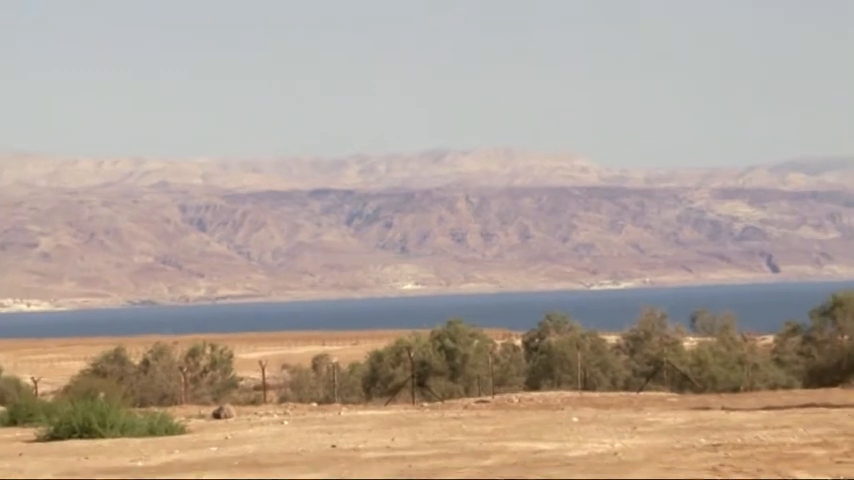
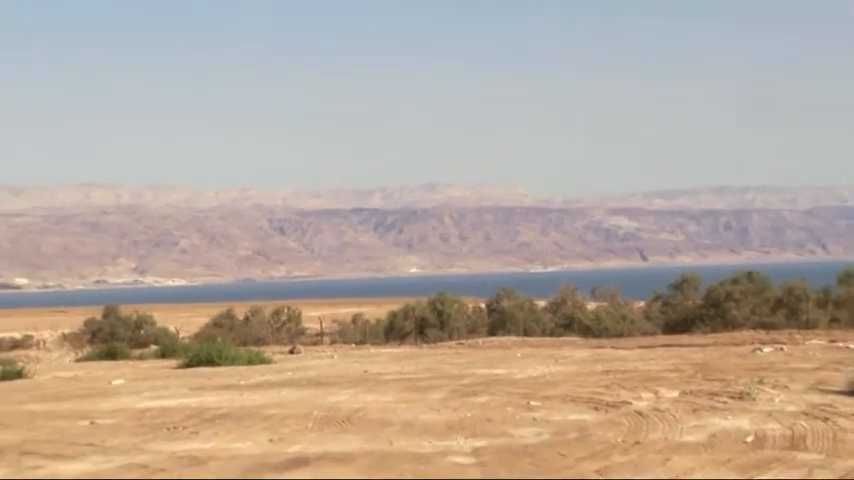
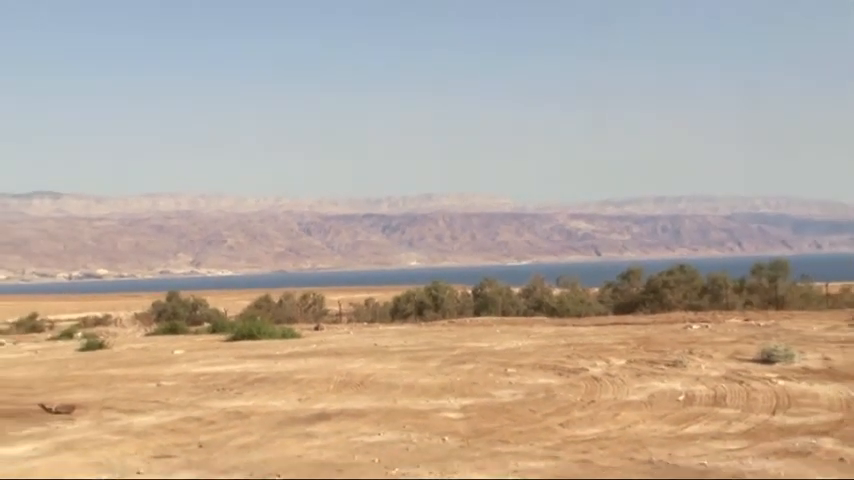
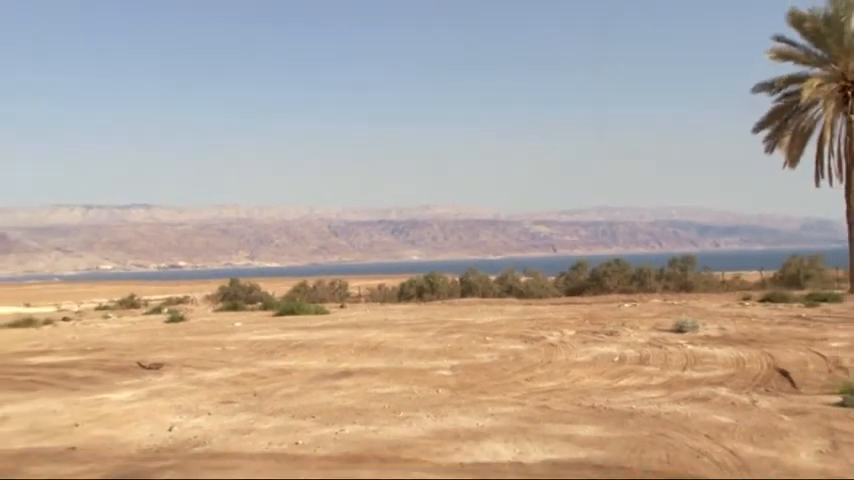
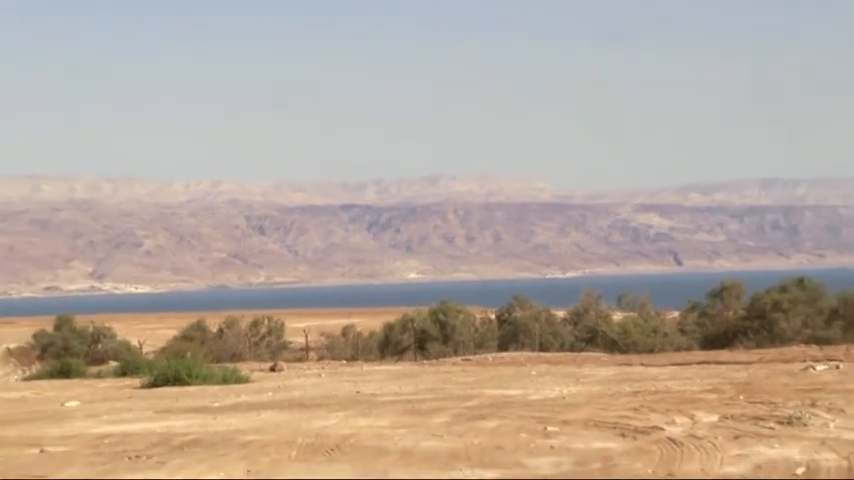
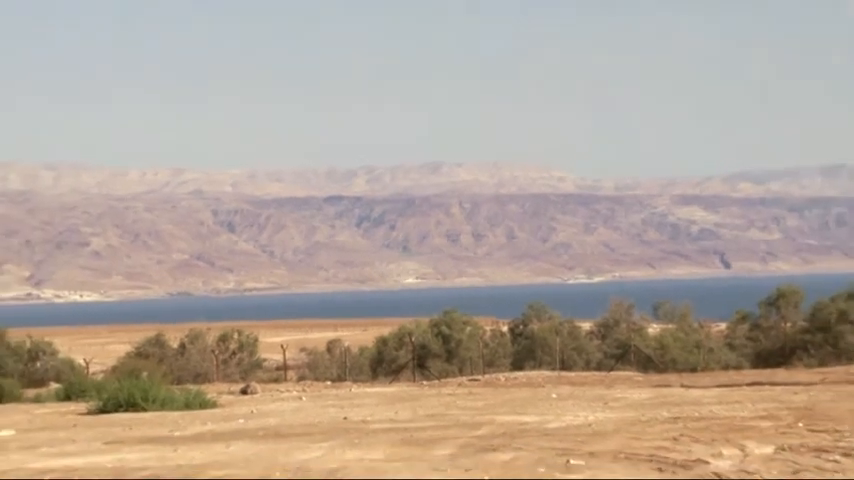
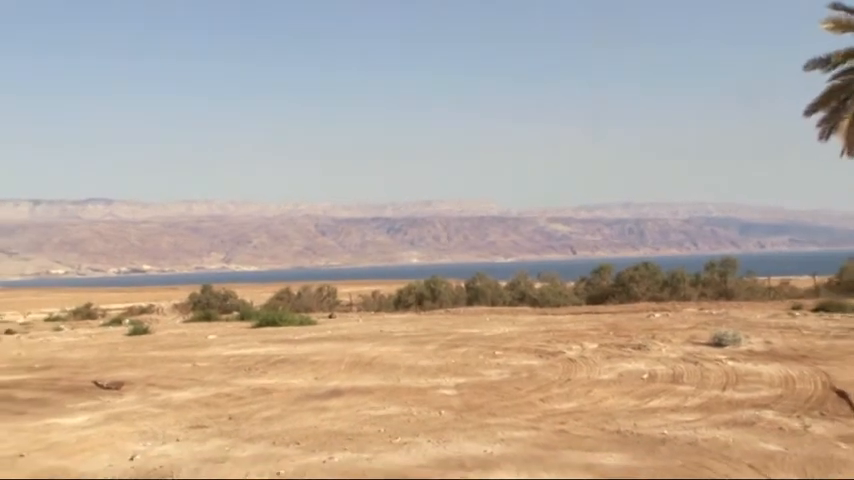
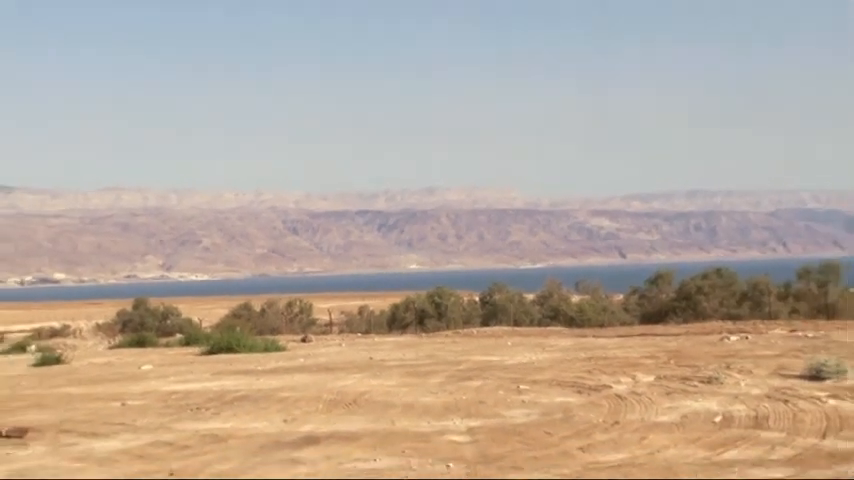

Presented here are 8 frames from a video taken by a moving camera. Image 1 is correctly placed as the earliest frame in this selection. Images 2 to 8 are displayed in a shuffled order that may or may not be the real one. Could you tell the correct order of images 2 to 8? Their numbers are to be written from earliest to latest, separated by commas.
6, 5, 2, 8, 3, 7, 4
